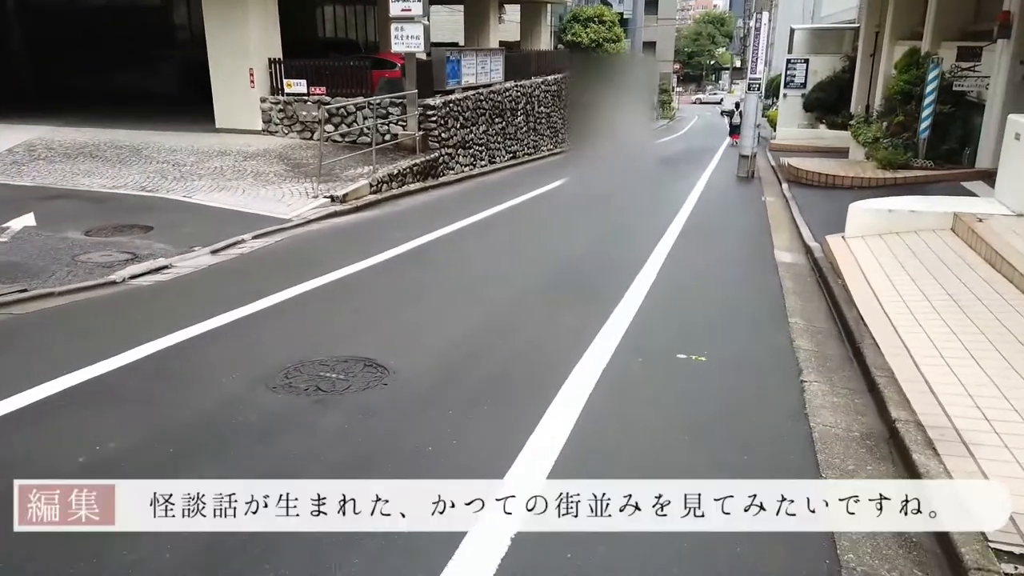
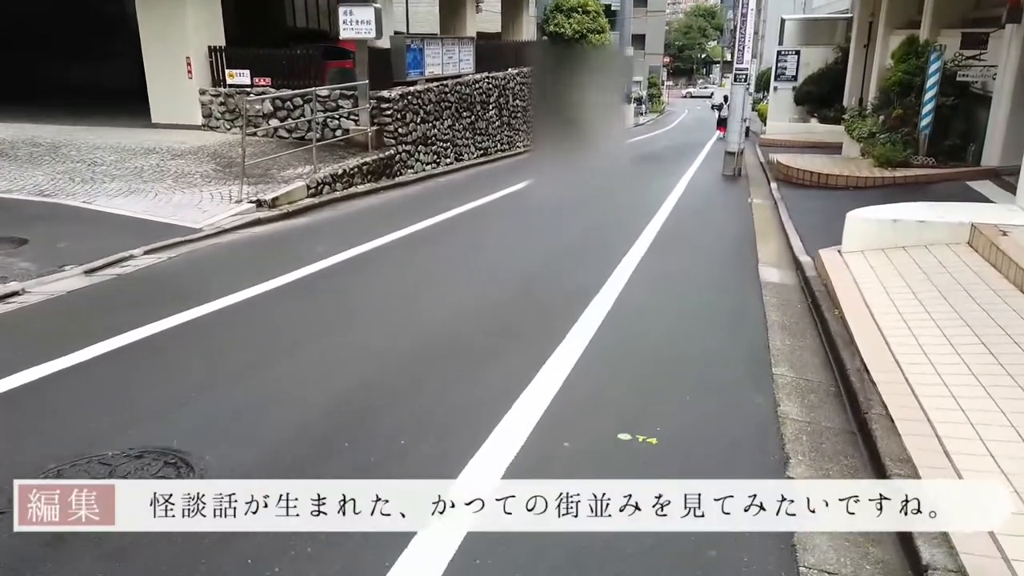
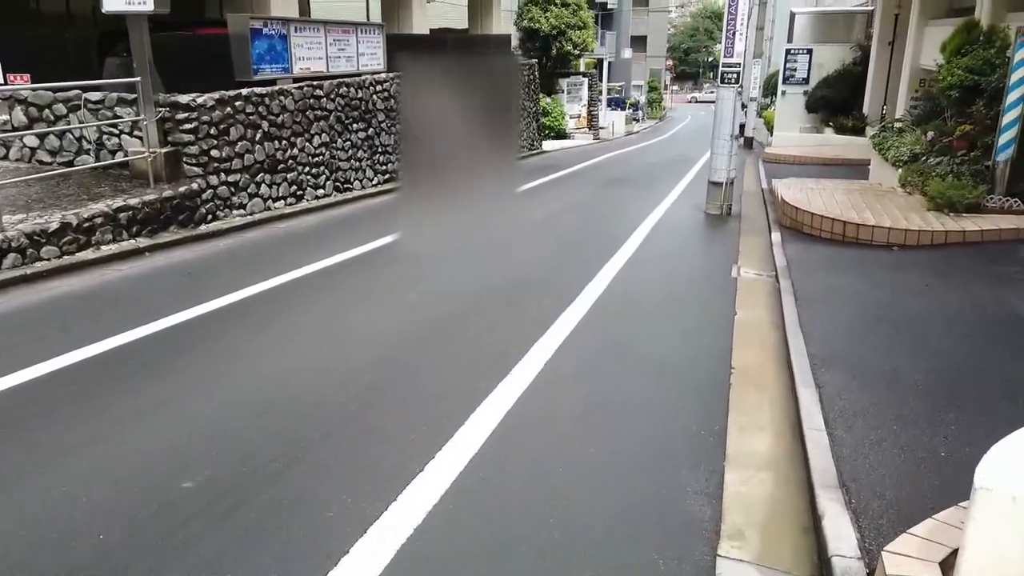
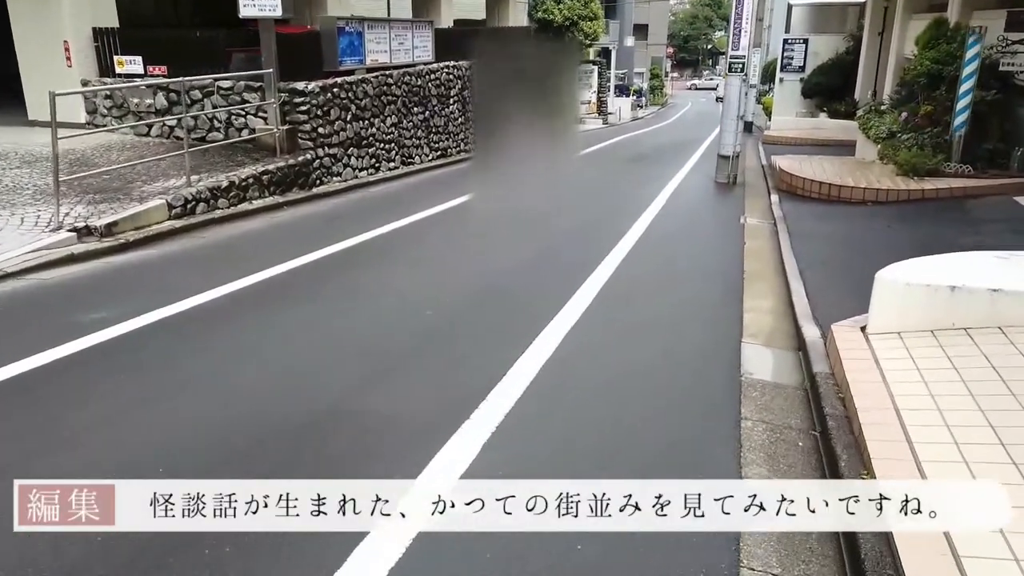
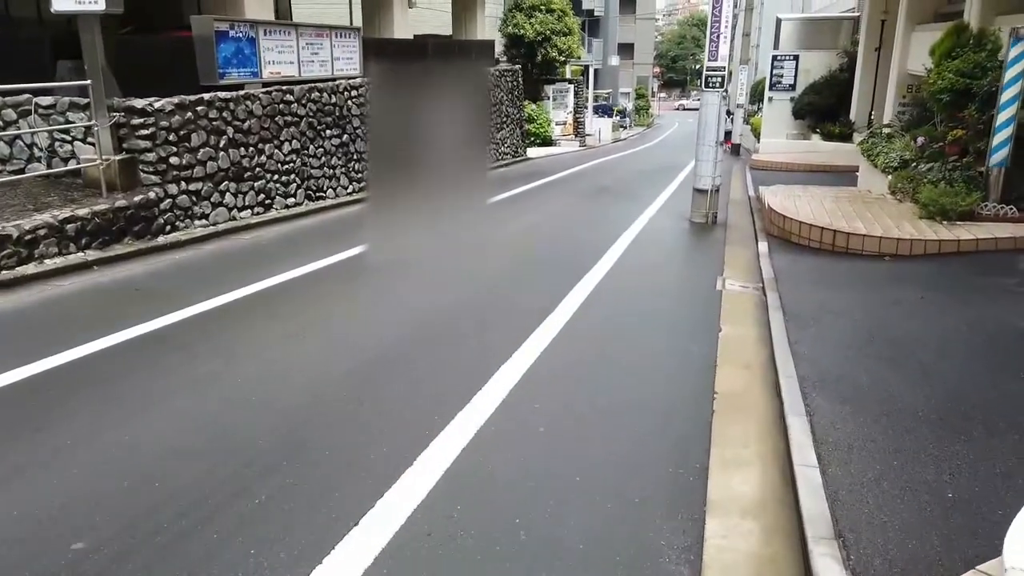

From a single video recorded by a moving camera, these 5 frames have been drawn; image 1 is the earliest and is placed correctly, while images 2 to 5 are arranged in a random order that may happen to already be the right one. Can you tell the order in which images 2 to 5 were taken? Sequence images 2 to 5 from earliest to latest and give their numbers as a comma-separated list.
2, 4, 3, 5
